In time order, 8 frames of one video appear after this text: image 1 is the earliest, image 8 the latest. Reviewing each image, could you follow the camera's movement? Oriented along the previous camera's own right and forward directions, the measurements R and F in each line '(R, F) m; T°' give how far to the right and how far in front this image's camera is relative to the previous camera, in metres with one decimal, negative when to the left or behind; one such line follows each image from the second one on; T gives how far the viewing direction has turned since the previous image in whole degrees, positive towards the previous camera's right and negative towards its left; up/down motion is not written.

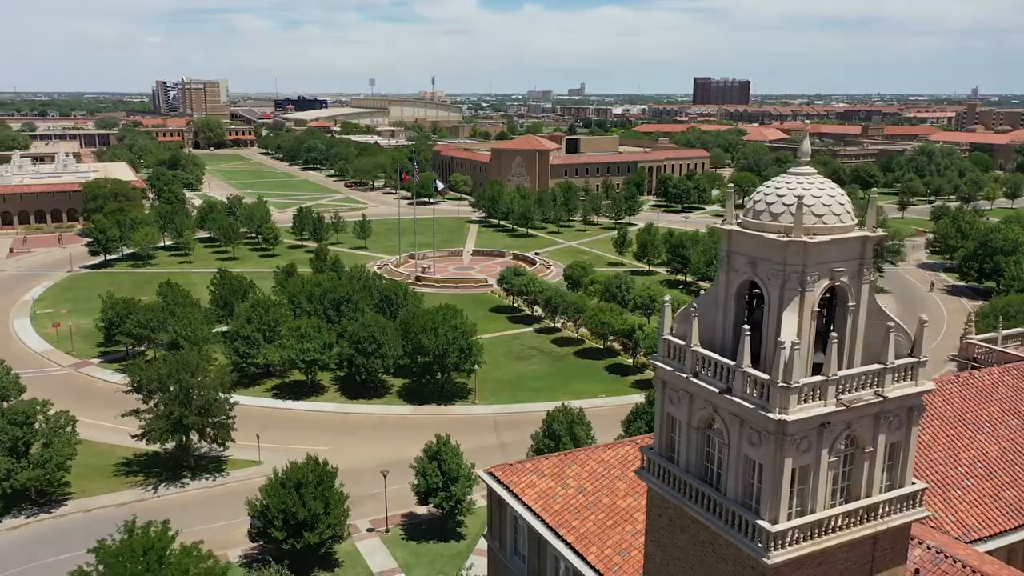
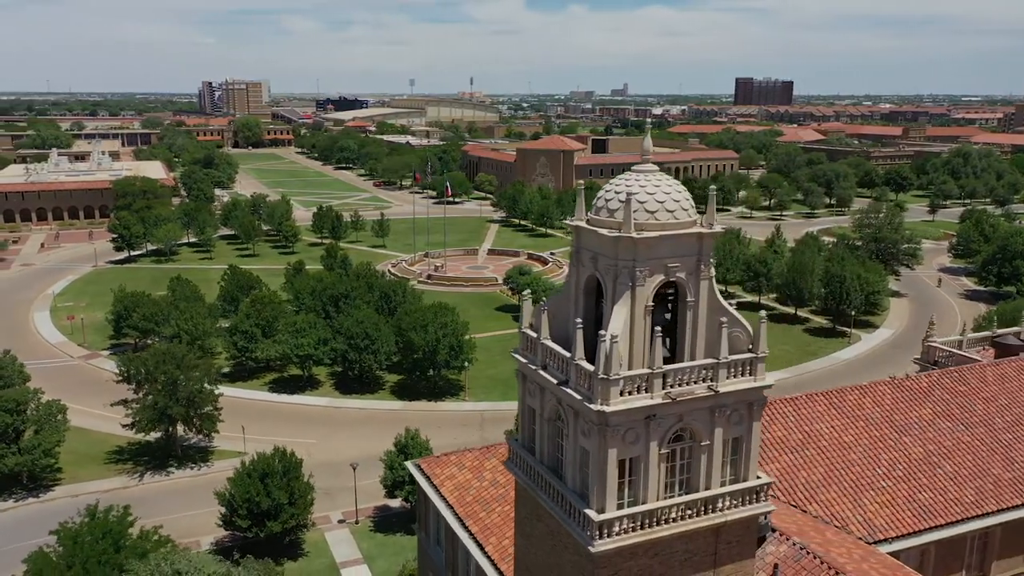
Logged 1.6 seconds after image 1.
(+2.6, -0.3) m; -3°
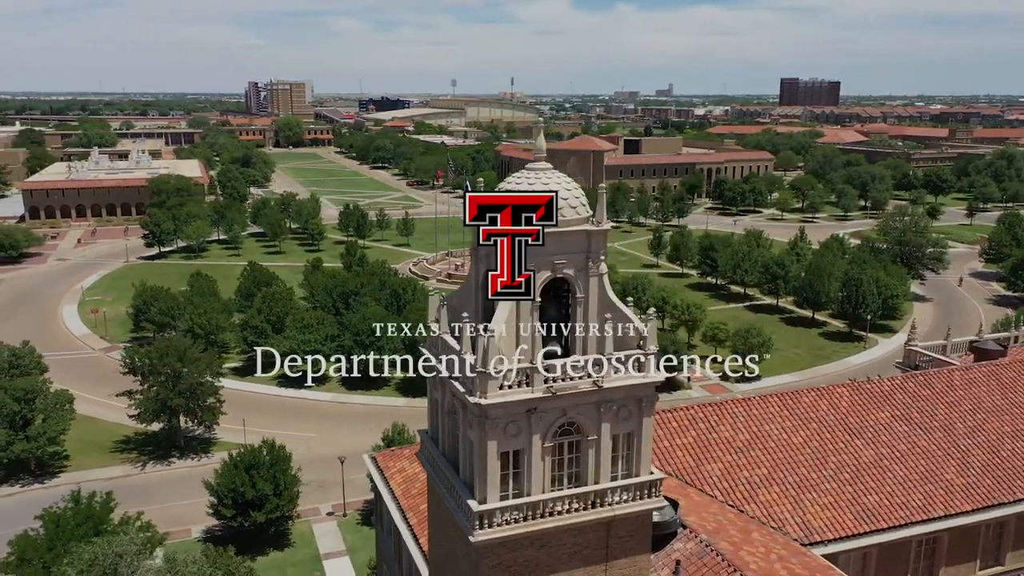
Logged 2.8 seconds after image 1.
(+2.0, -0.2) m; -3°
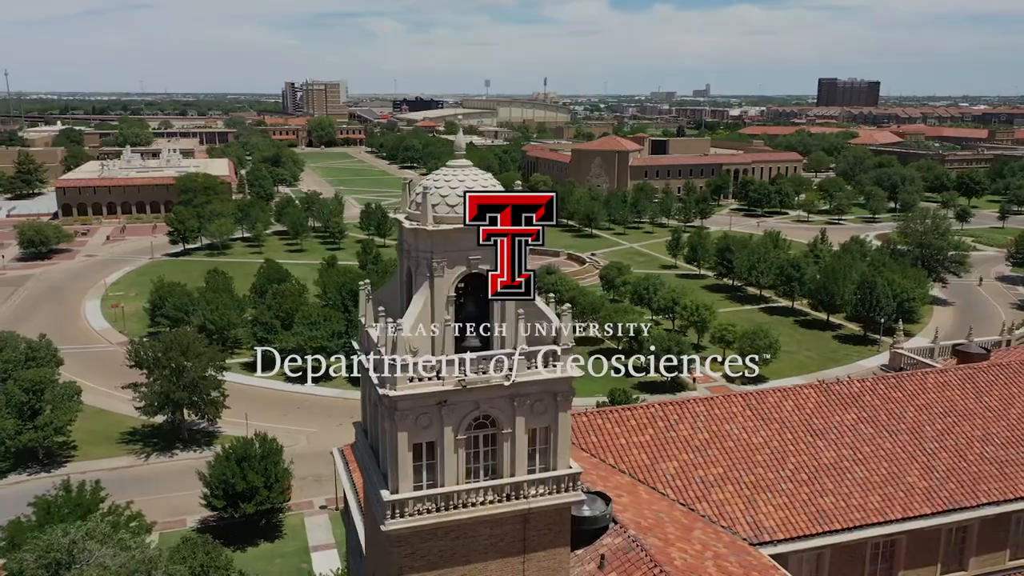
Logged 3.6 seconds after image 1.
(+1.6, -0.2) m; -2°
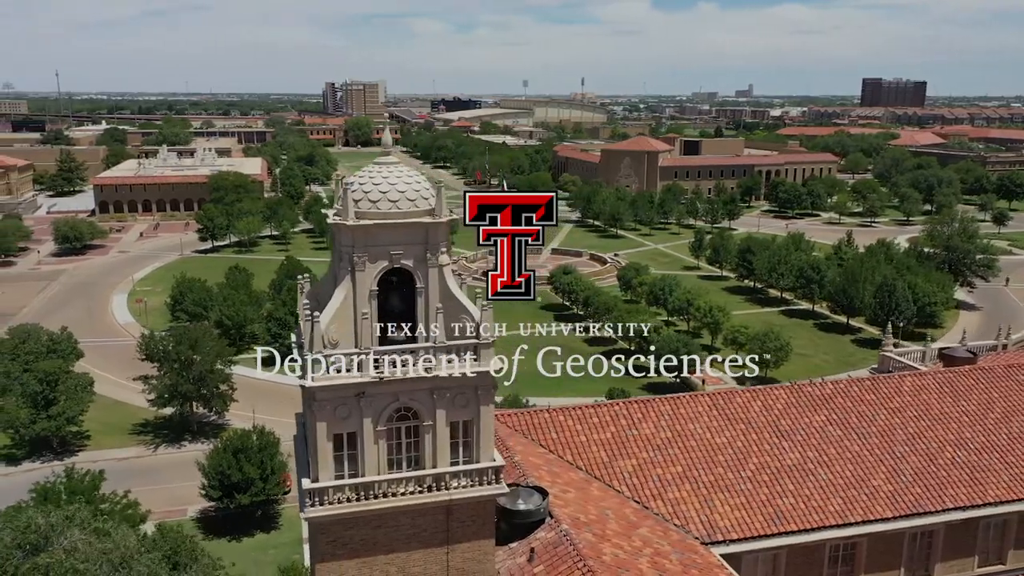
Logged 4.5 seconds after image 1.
(+1.6, -0.1) m; -3°
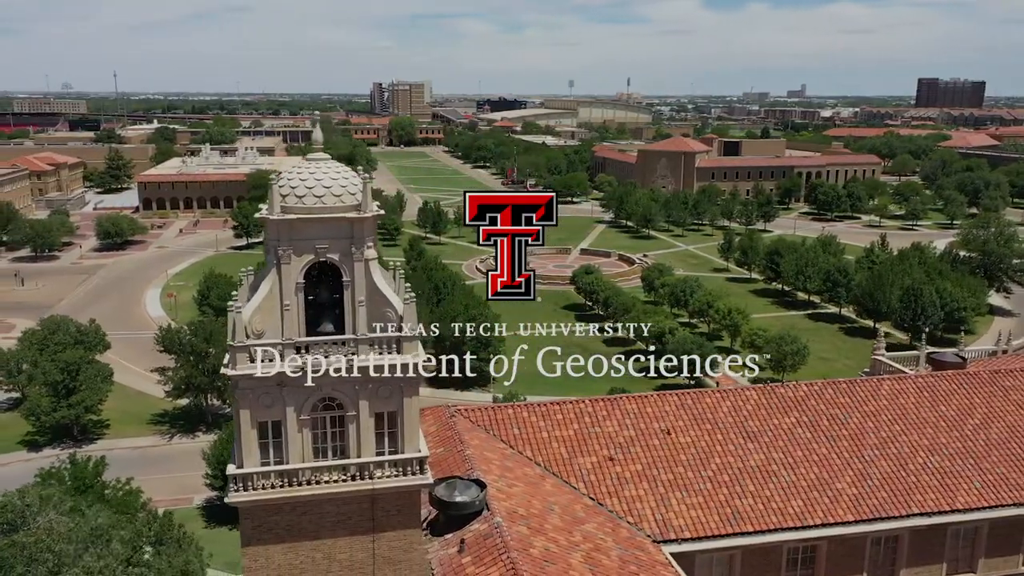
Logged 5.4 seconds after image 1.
(+1.7, -0.2) m; -3°
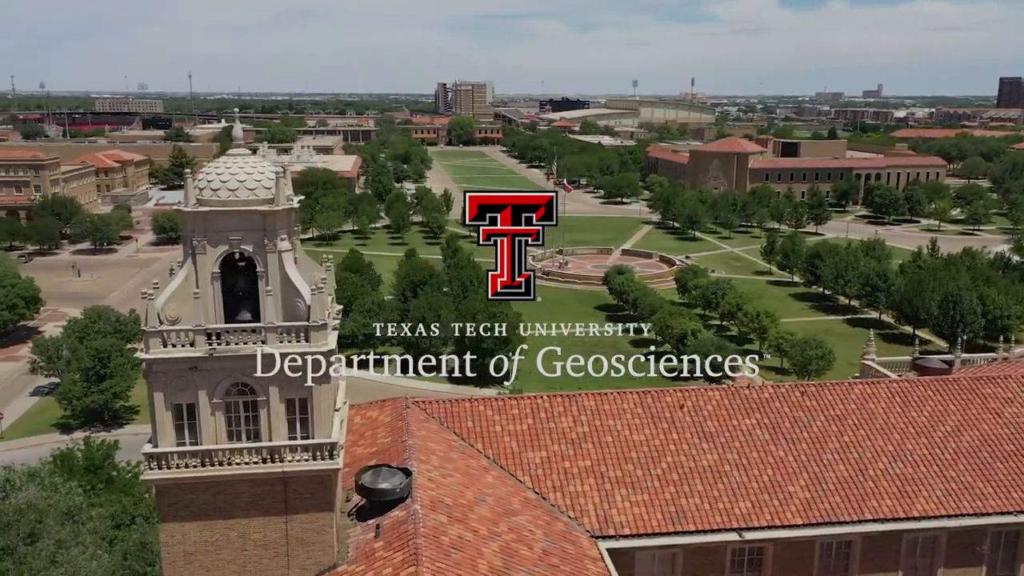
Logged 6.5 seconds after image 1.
(+2.3, -0.2) m; -4°
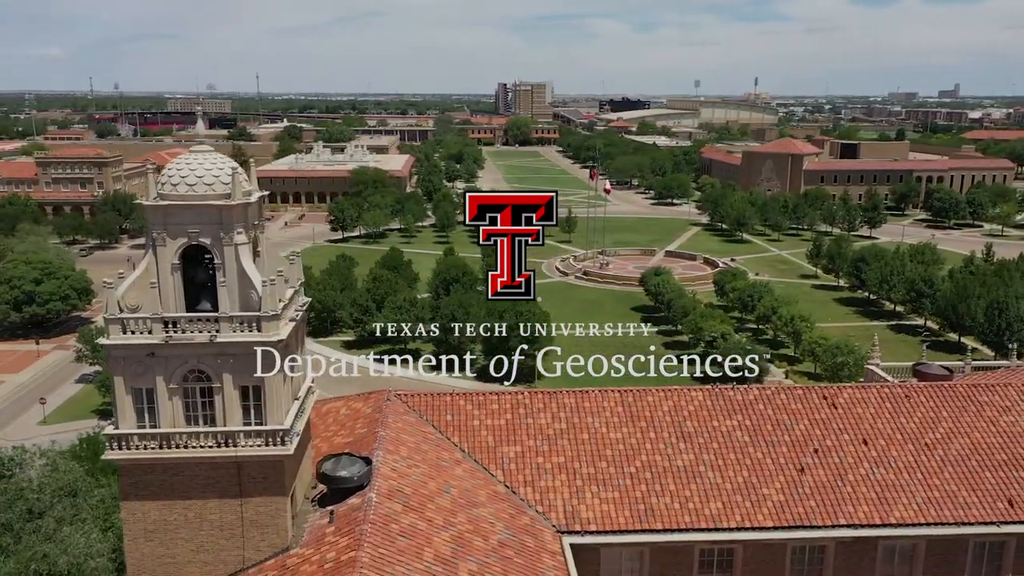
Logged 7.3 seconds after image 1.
(+1.7, -0.2) m; -4°
